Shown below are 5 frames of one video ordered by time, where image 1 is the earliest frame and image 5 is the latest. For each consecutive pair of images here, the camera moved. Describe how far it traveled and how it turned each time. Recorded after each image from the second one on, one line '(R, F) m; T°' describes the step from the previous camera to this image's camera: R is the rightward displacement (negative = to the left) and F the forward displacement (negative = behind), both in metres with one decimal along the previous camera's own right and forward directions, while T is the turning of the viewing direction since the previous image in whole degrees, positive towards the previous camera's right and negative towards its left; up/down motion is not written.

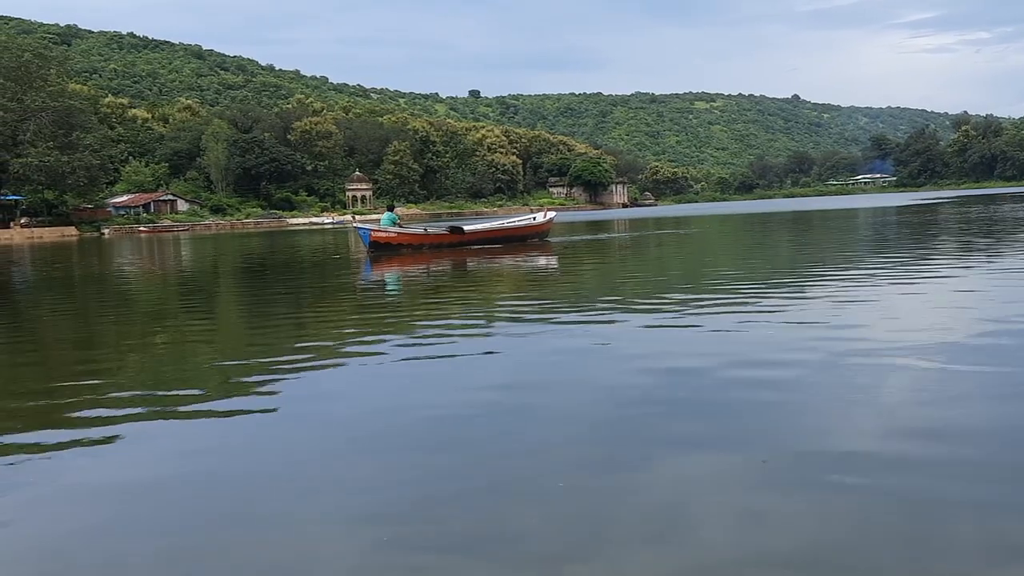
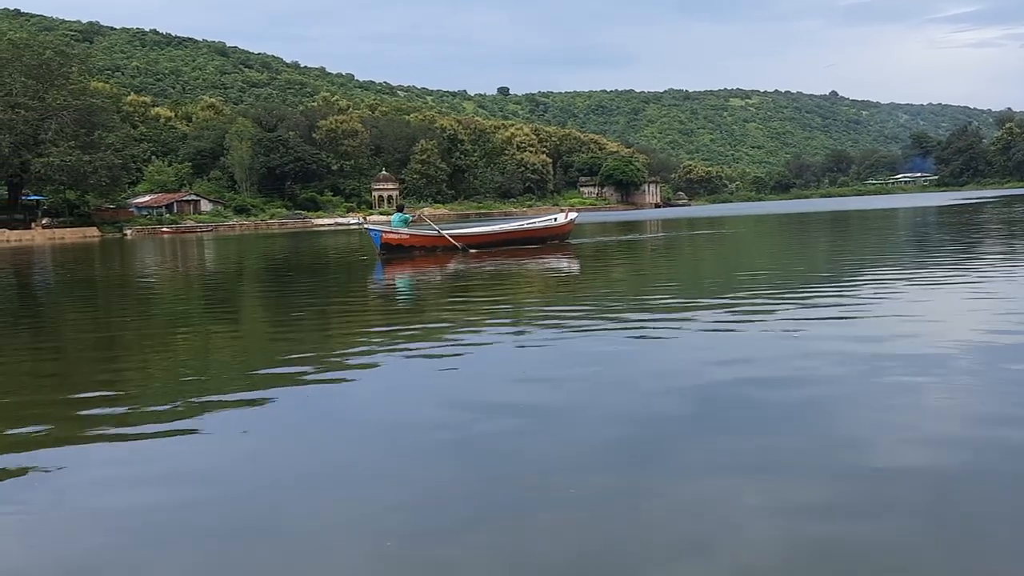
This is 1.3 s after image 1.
(-0.1, +0.7) m; -2°
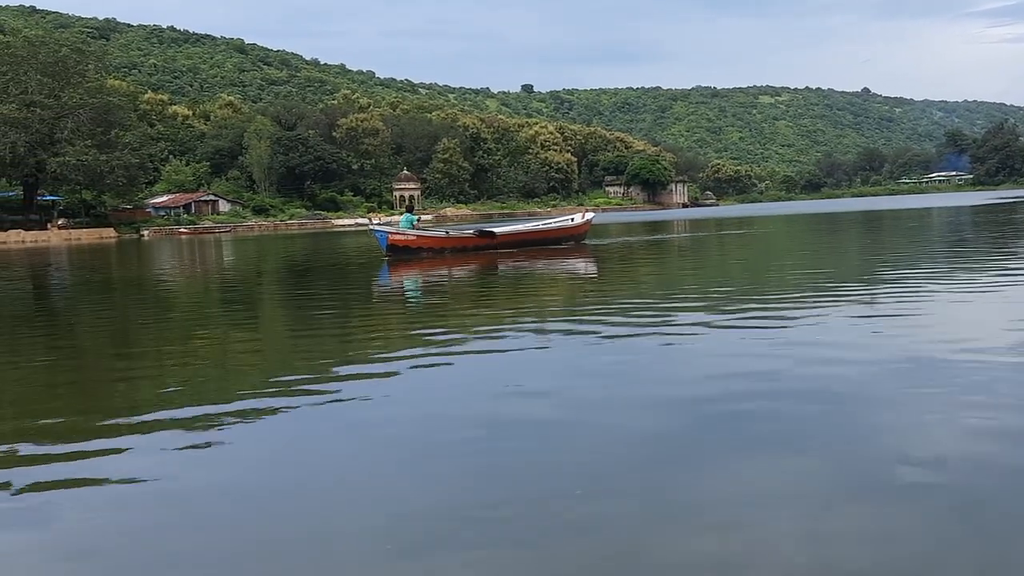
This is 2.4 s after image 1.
(-0.1, +0.7) m; -1°
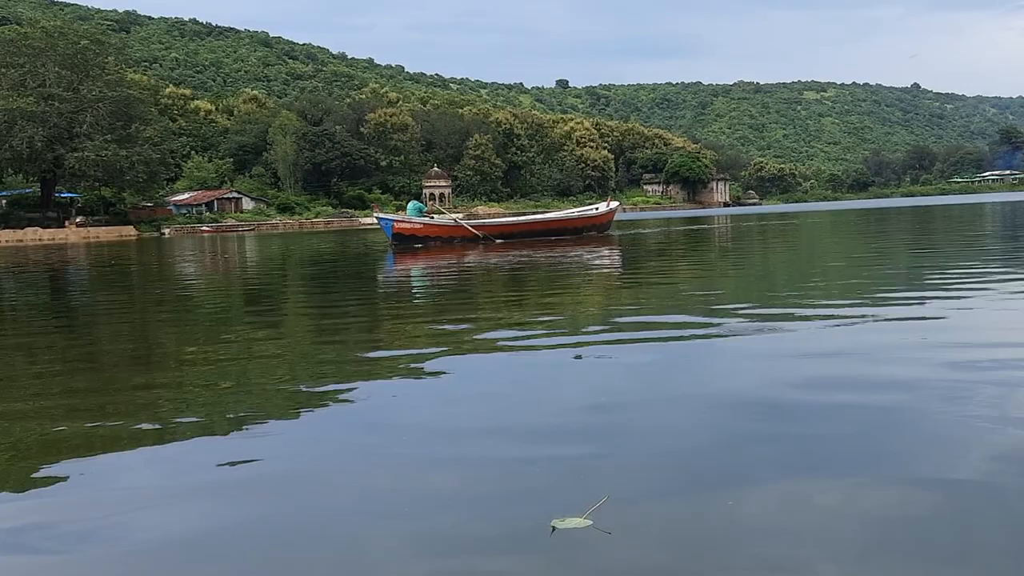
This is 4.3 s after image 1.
(-0.1, +1.1) m; -2°
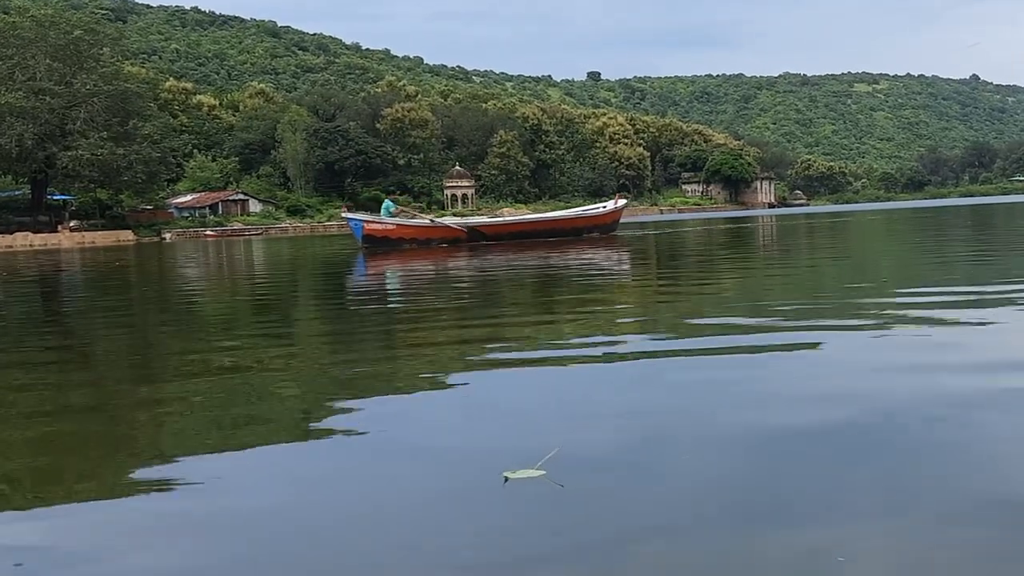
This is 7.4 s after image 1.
(+0.2, +1.8) m; -2°
